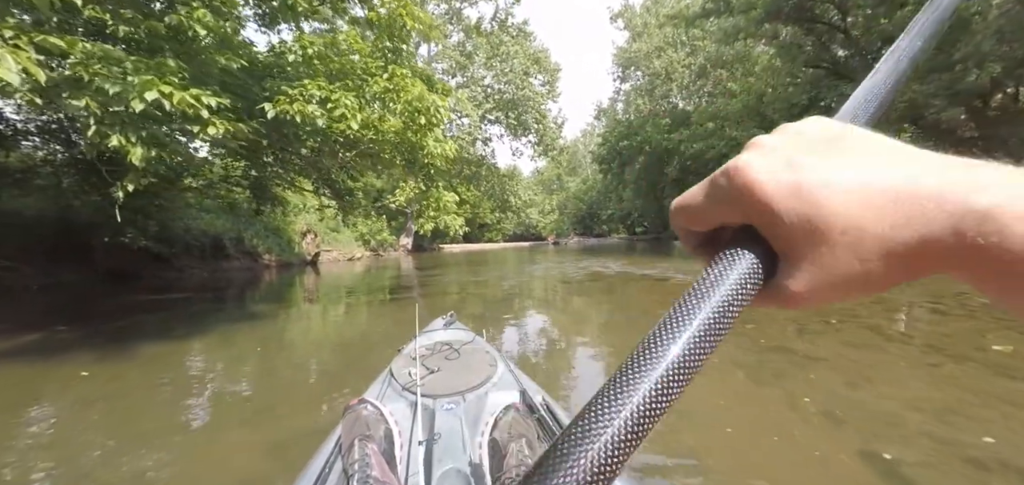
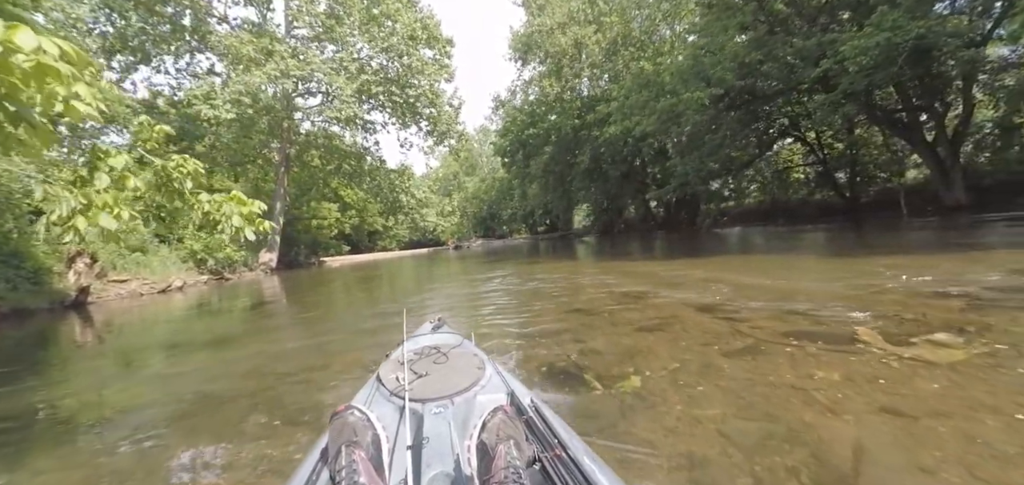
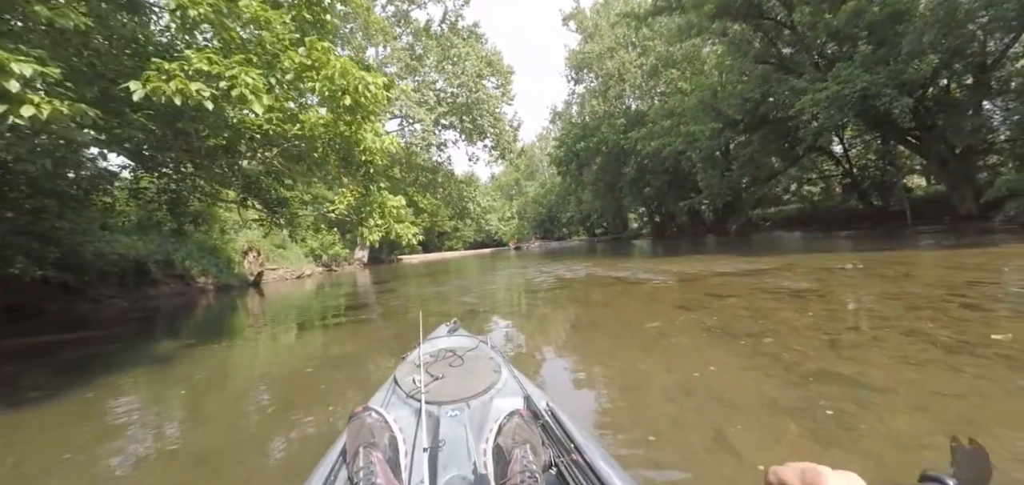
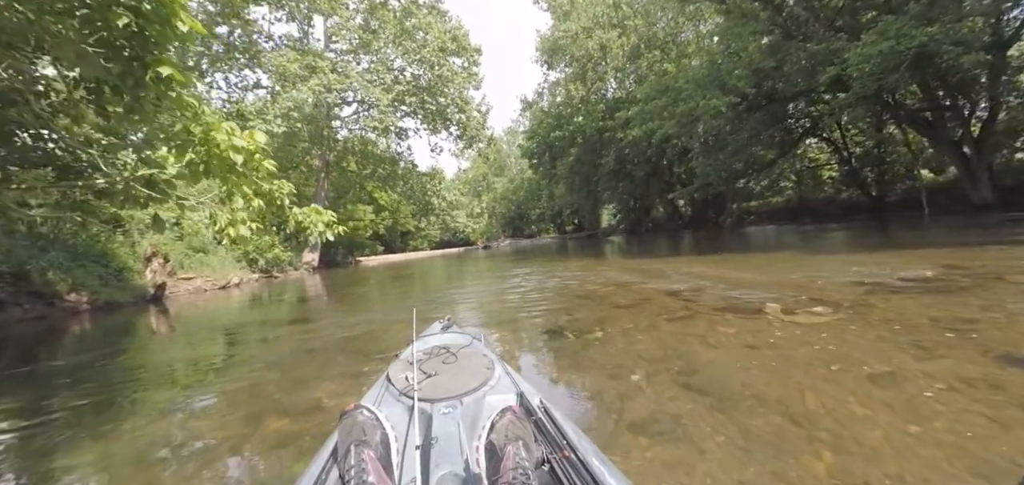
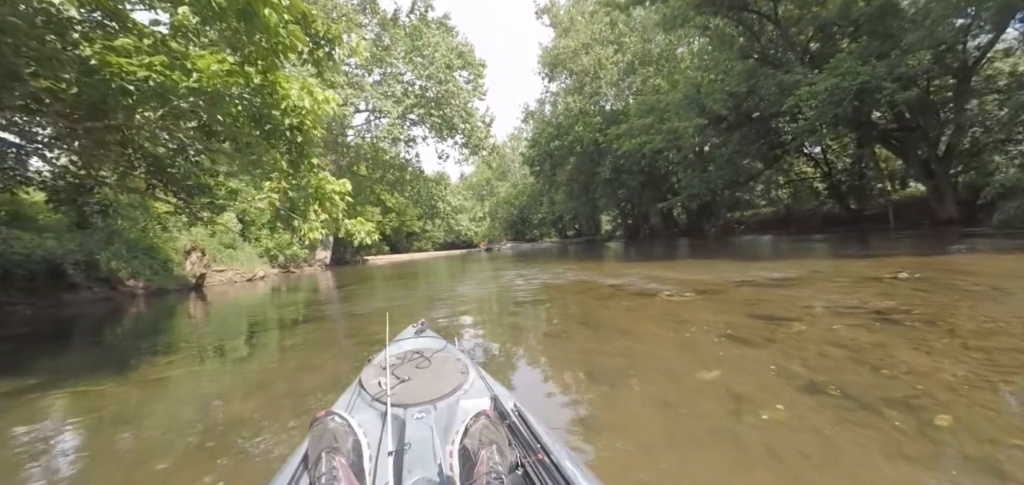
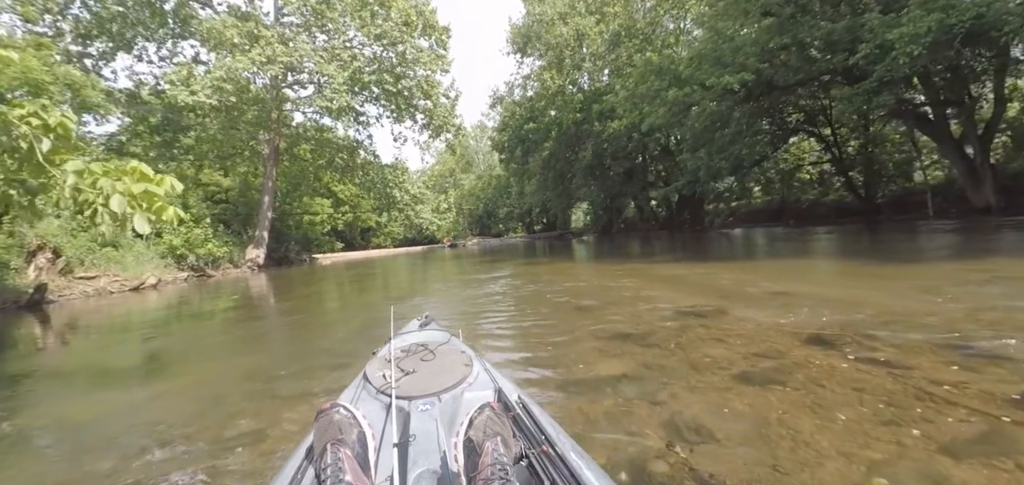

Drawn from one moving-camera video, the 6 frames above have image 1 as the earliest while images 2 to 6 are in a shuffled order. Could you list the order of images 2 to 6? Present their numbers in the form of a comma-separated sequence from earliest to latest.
3, 5, 4, 2, 6
